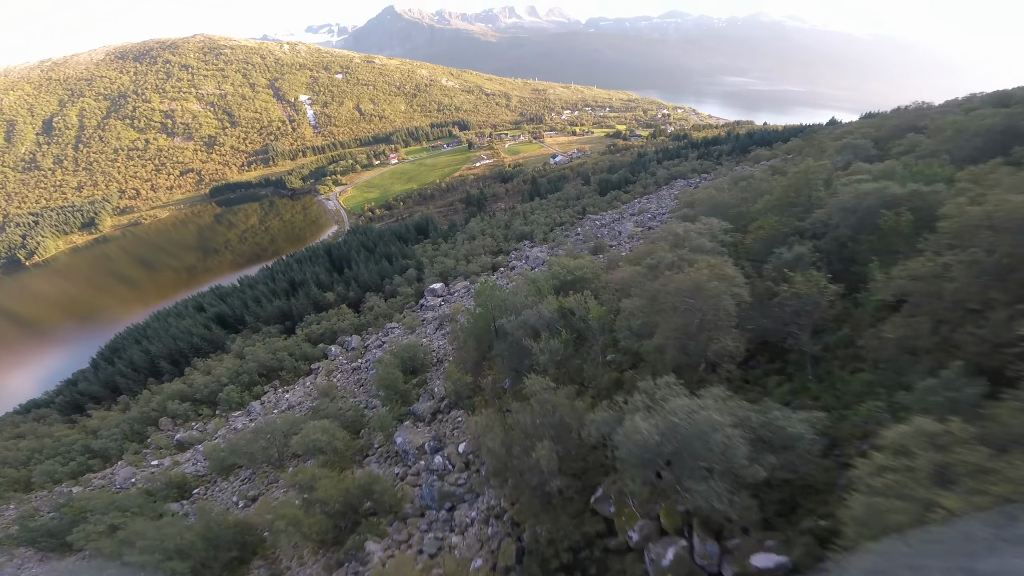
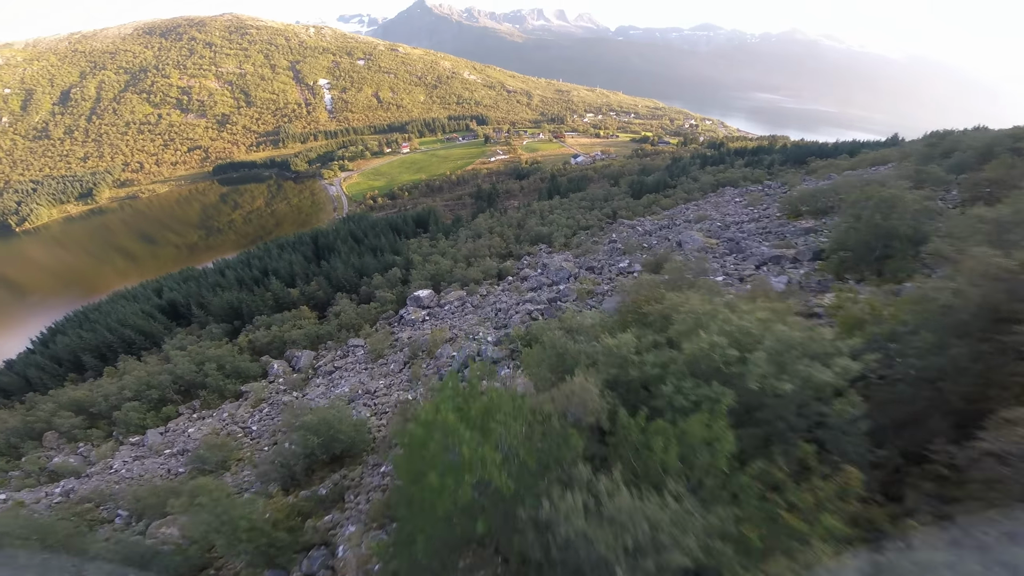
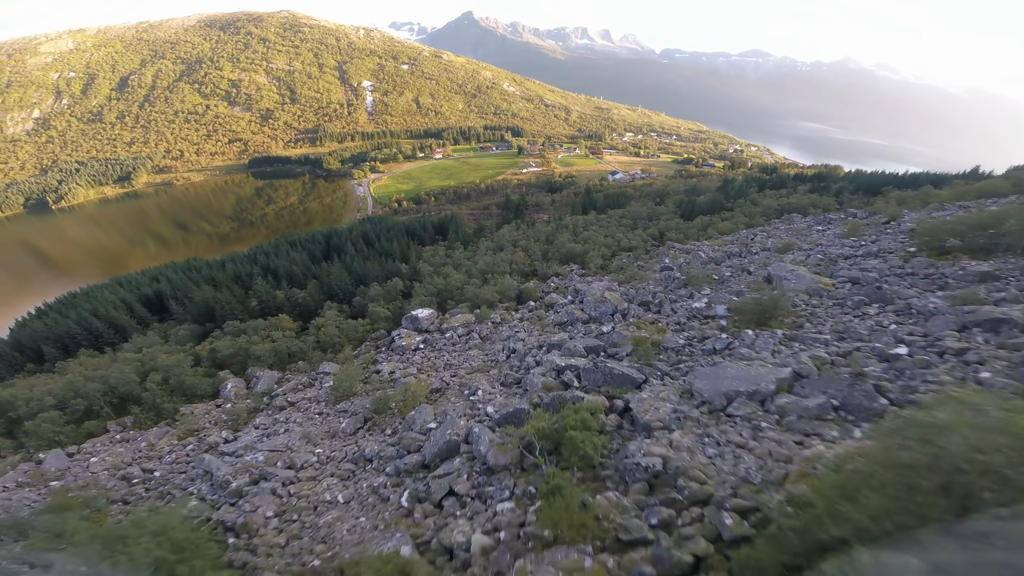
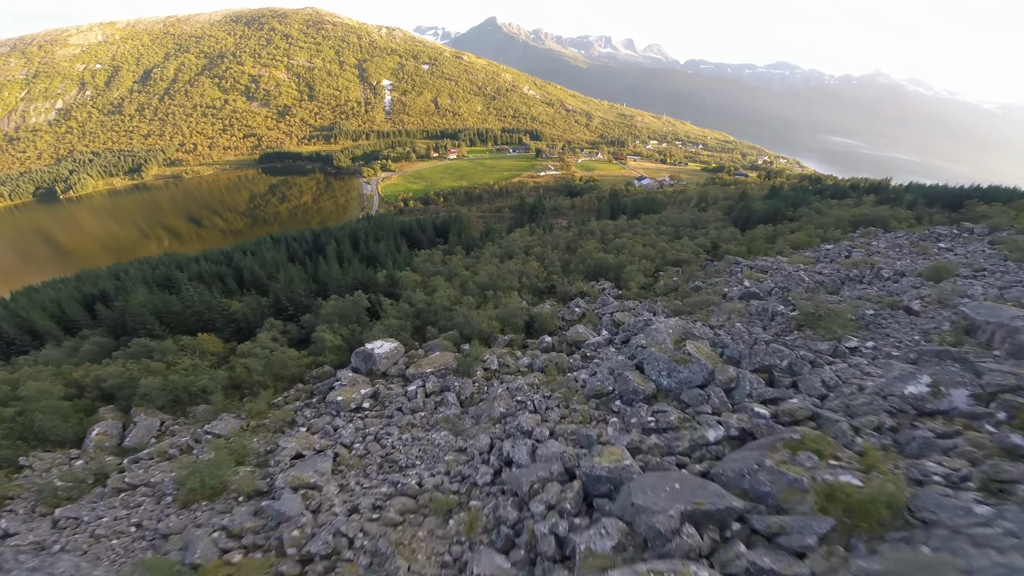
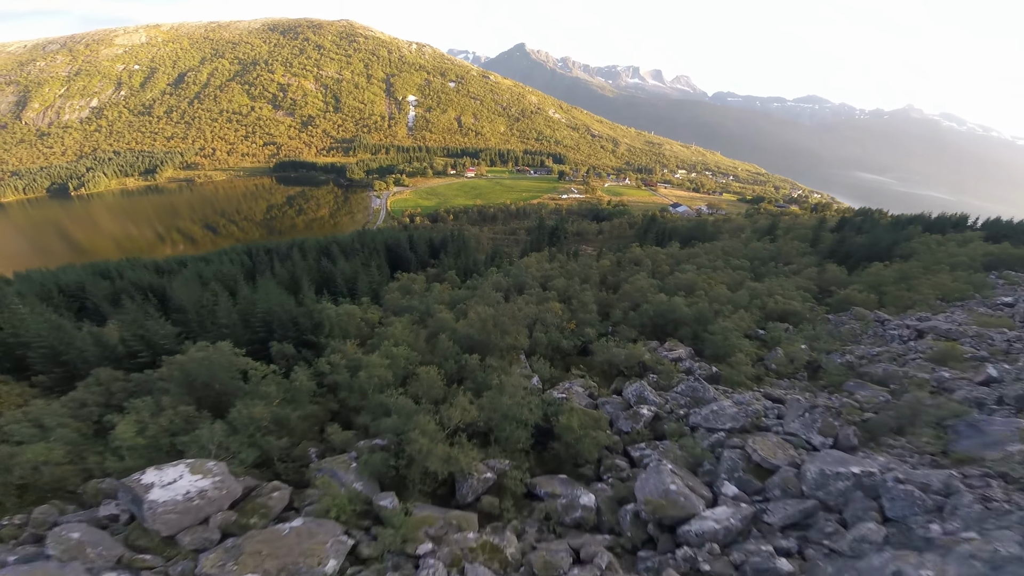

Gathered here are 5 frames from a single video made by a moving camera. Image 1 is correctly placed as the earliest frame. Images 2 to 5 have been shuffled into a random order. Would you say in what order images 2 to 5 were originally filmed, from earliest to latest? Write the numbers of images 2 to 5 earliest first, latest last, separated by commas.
2, 3, 4, 5
